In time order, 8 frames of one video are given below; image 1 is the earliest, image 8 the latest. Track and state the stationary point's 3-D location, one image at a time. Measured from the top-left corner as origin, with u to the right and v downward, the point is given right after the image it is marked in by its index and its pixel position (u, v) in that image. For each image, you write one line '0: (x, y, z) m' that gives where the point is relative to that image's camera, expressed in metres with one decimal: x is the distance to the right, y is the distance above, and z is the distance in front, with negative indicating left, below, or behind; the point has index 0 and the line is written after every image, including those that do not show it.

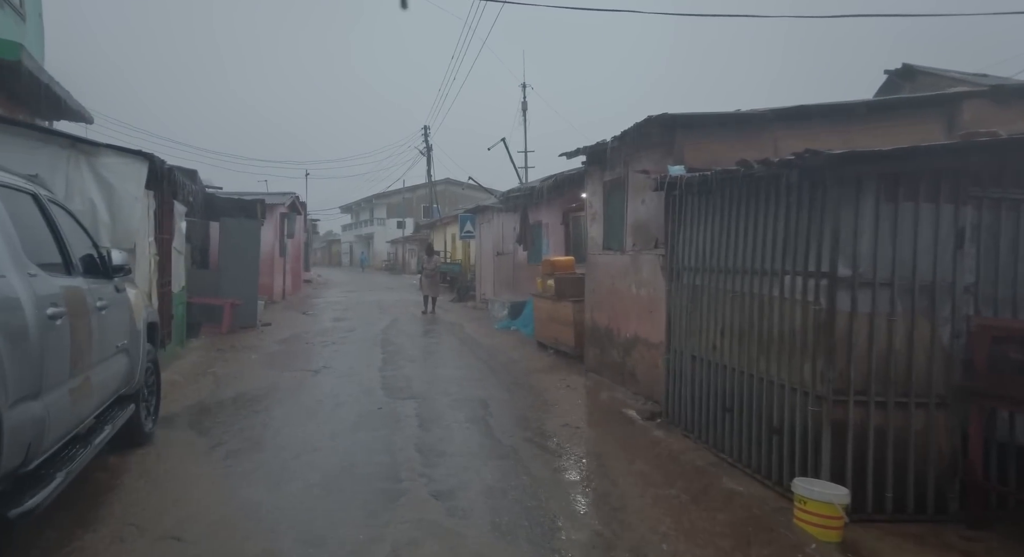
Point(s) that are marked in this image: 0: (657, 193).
0: (+1.7, +1.0, +6.4) m
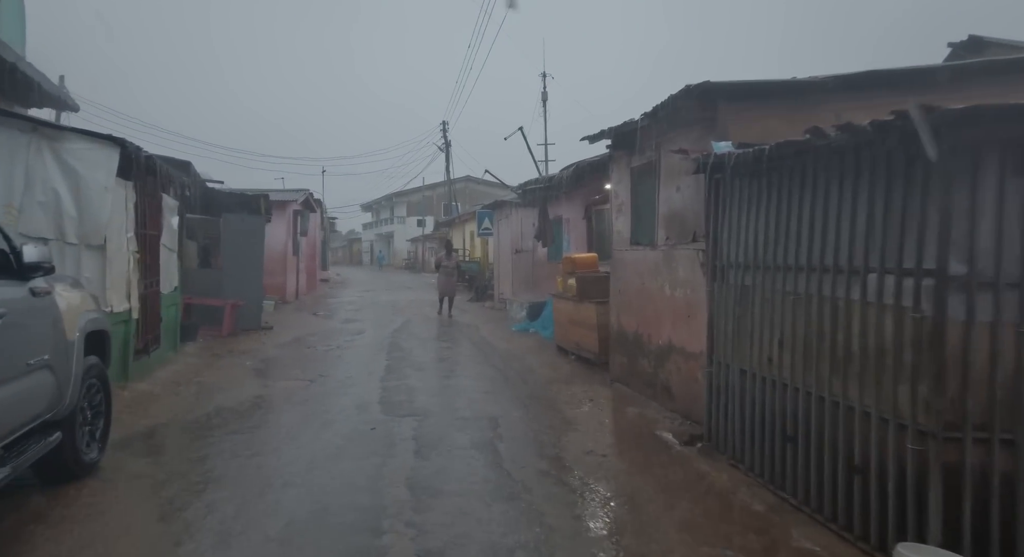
0: (+1.9, +1.0, +5.5) m
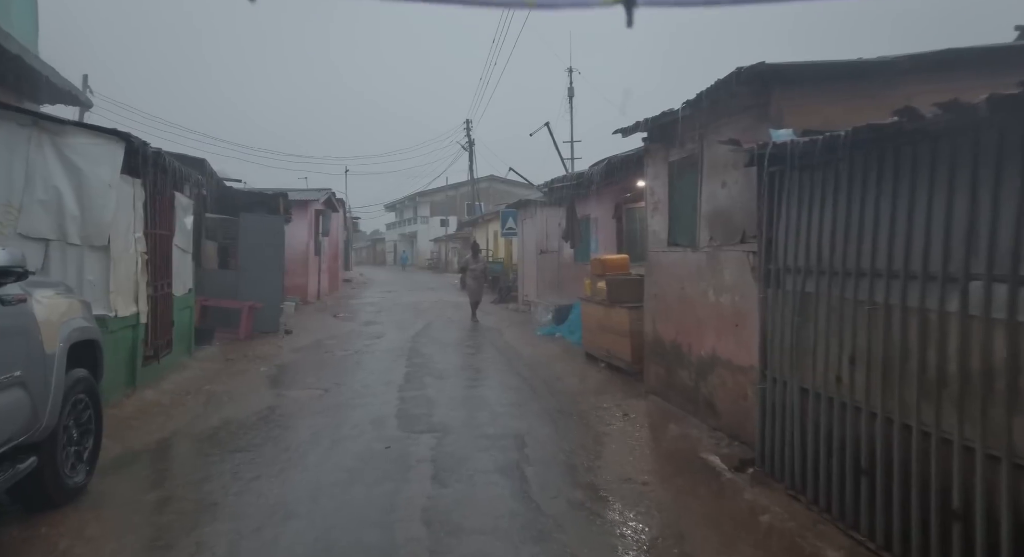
0: (+2.1, +1.0, +4.9) m
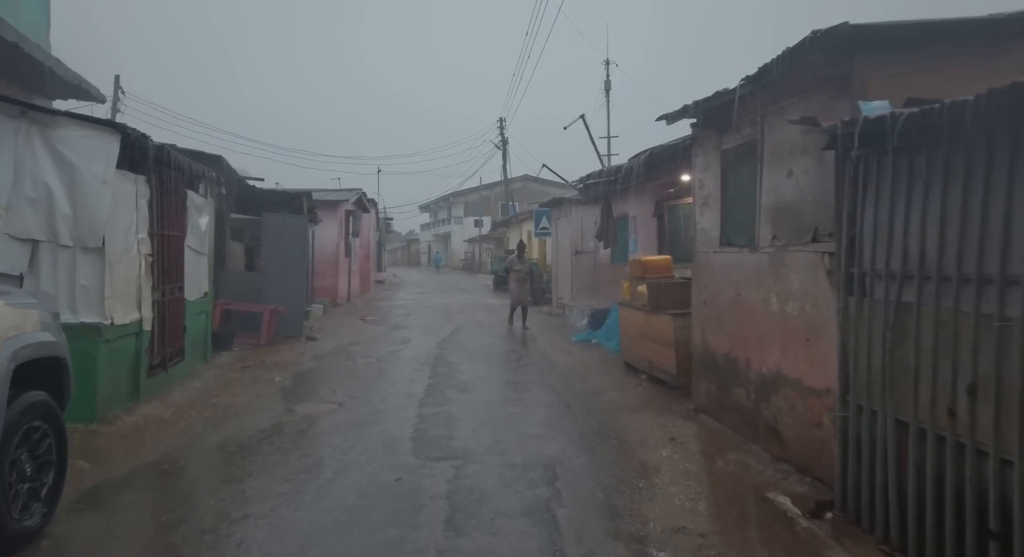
0: (+2.3, +0.9, +4.1) m
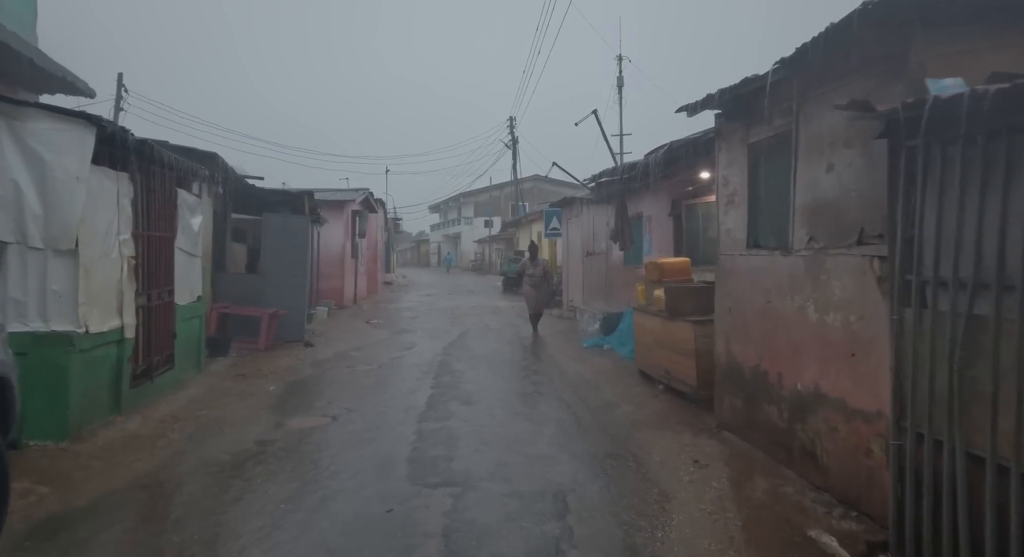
0: (+2.4, +0.9, +3.6) m
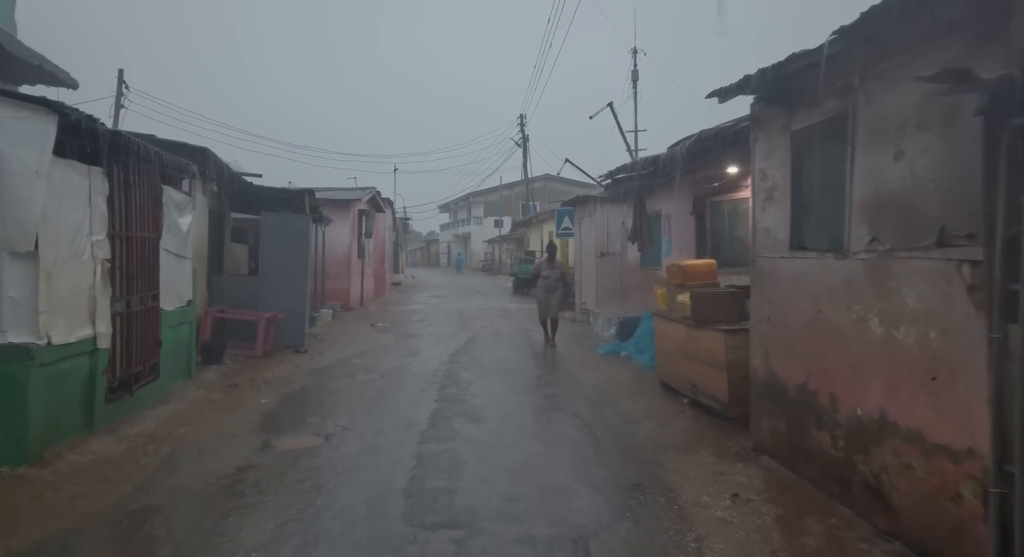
0: (+2.5, +0.8, +3.0) m
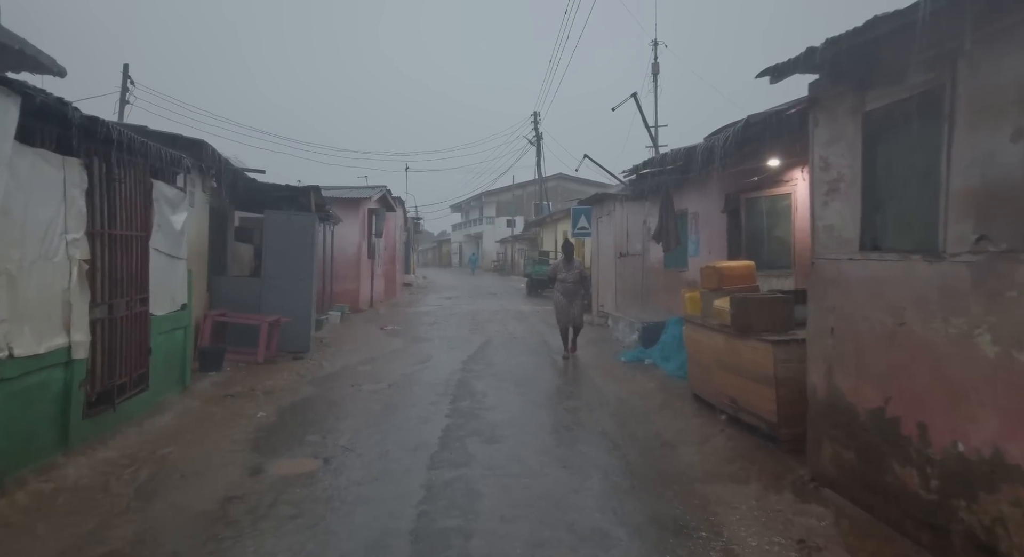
0: (+2.6, +0.8, +2.3) m
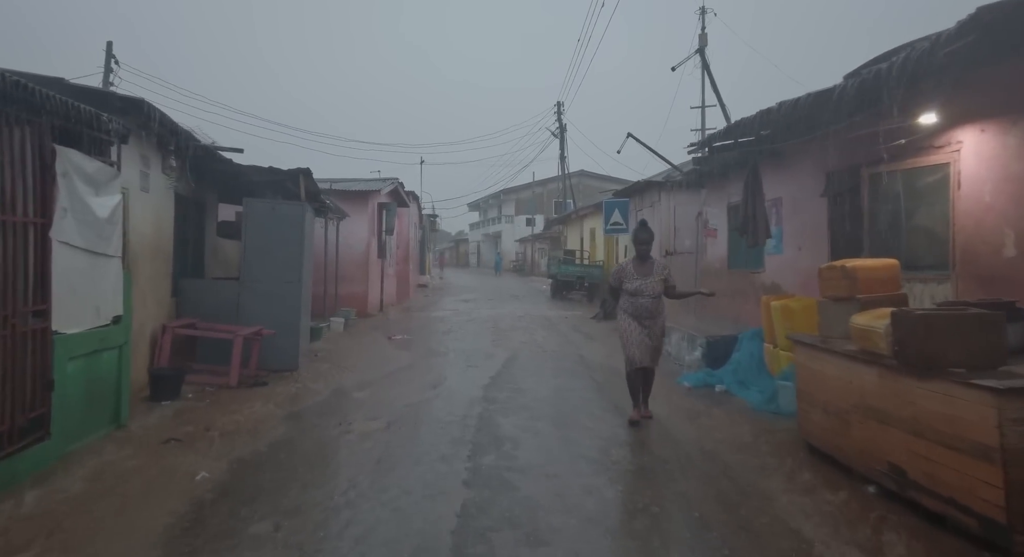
0: (+2.8, +0.8, +0.4) m
